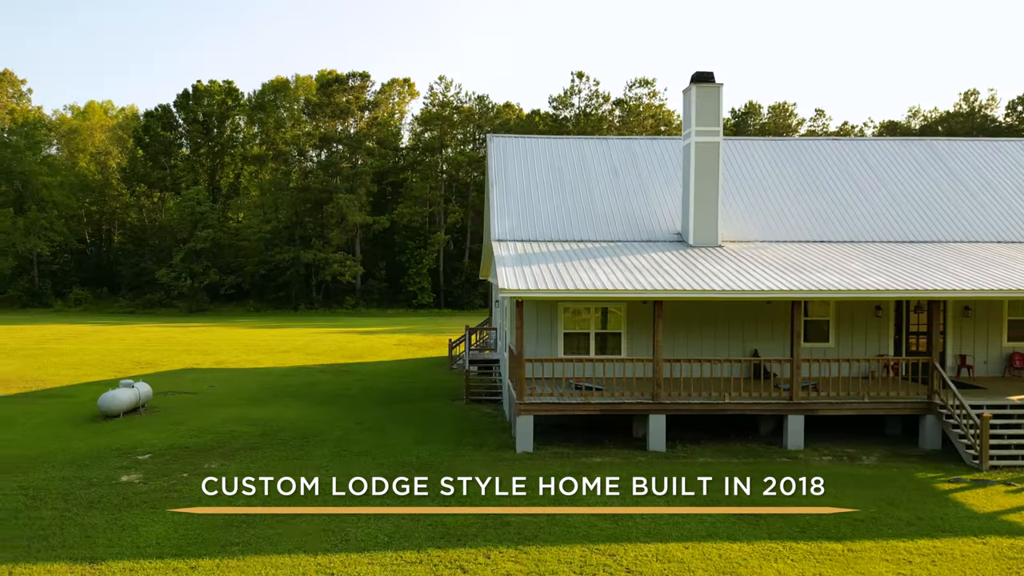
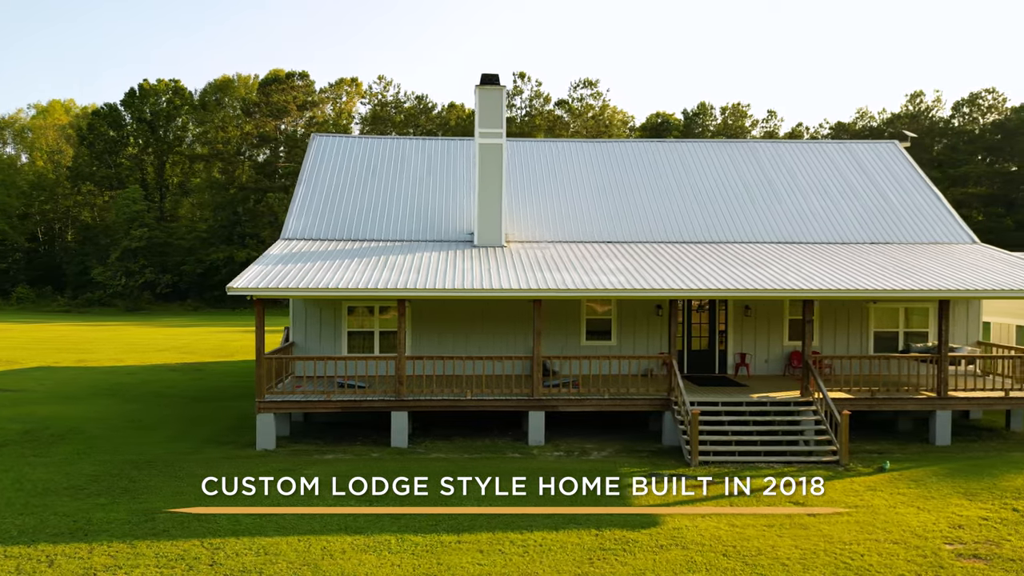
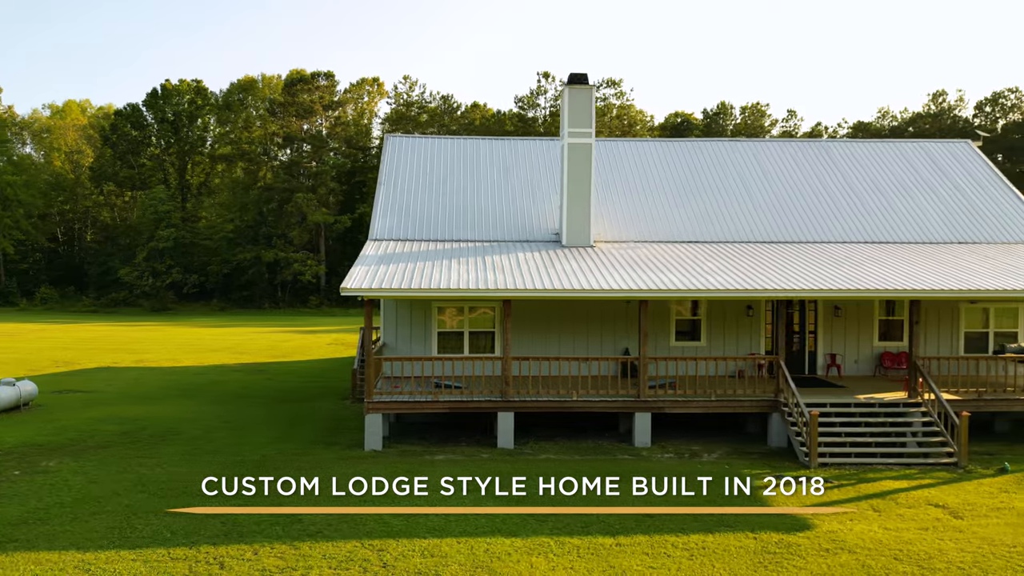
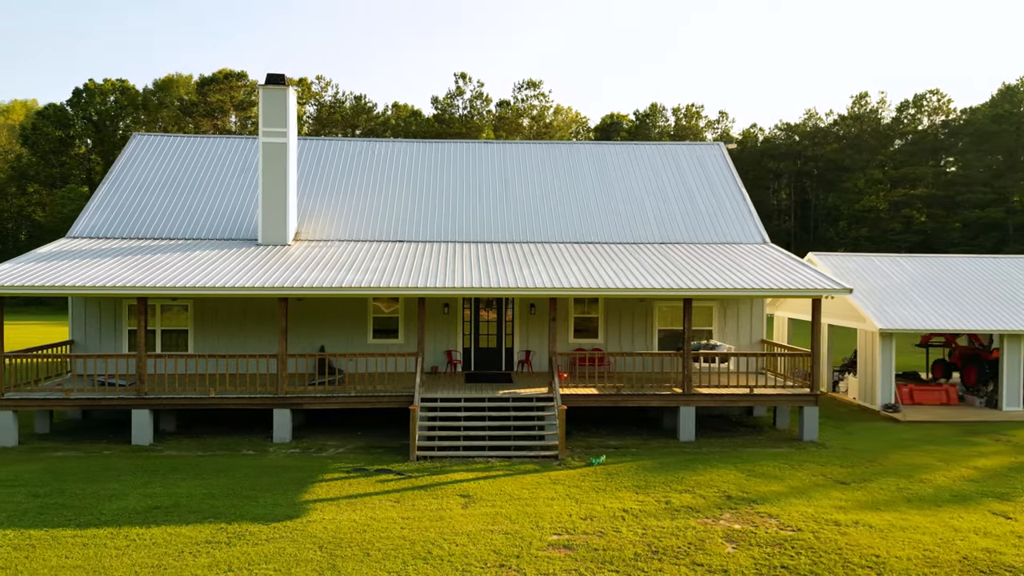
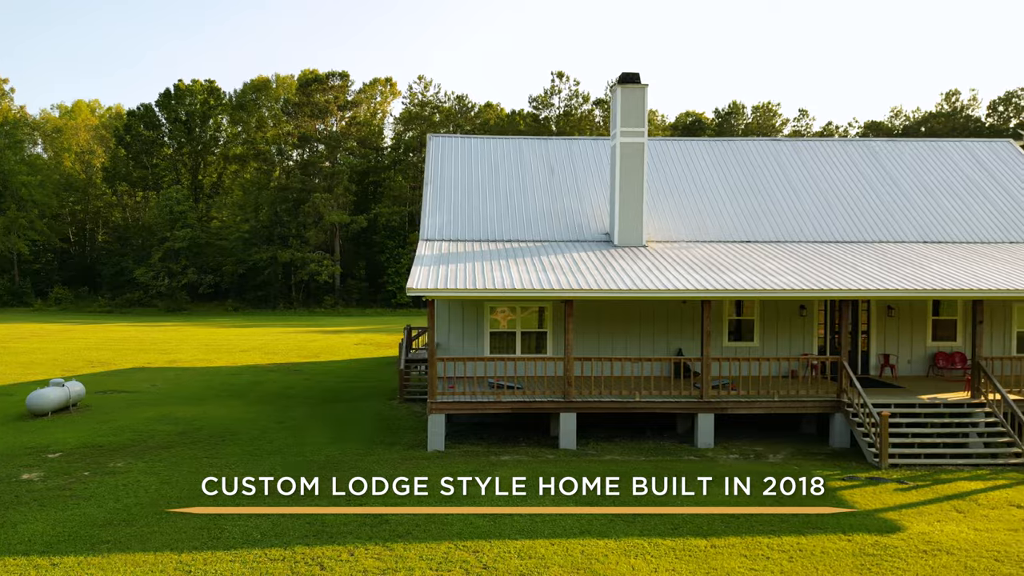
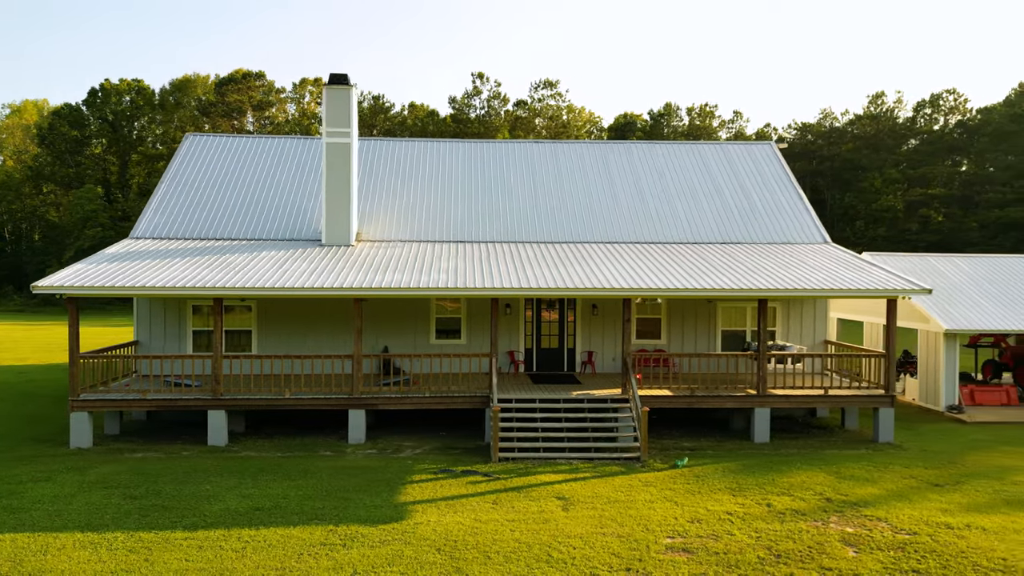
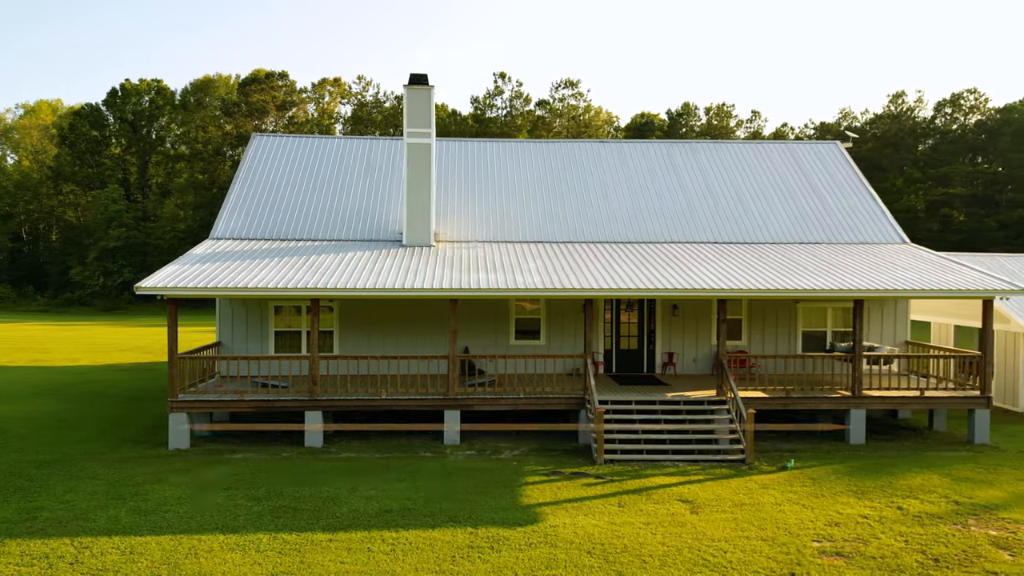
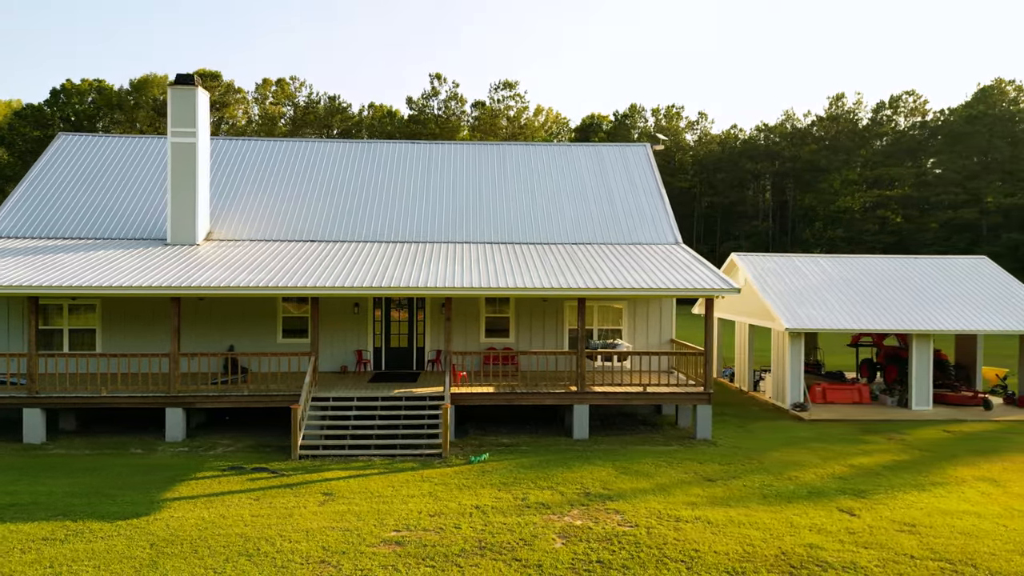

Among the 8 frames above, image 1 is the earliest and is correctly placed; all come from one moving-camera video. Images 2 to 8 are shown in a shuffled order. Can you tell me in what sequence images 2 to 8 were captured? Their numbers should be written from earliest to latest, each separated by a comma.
5, 3, 2, 7, 6, 4, 8
